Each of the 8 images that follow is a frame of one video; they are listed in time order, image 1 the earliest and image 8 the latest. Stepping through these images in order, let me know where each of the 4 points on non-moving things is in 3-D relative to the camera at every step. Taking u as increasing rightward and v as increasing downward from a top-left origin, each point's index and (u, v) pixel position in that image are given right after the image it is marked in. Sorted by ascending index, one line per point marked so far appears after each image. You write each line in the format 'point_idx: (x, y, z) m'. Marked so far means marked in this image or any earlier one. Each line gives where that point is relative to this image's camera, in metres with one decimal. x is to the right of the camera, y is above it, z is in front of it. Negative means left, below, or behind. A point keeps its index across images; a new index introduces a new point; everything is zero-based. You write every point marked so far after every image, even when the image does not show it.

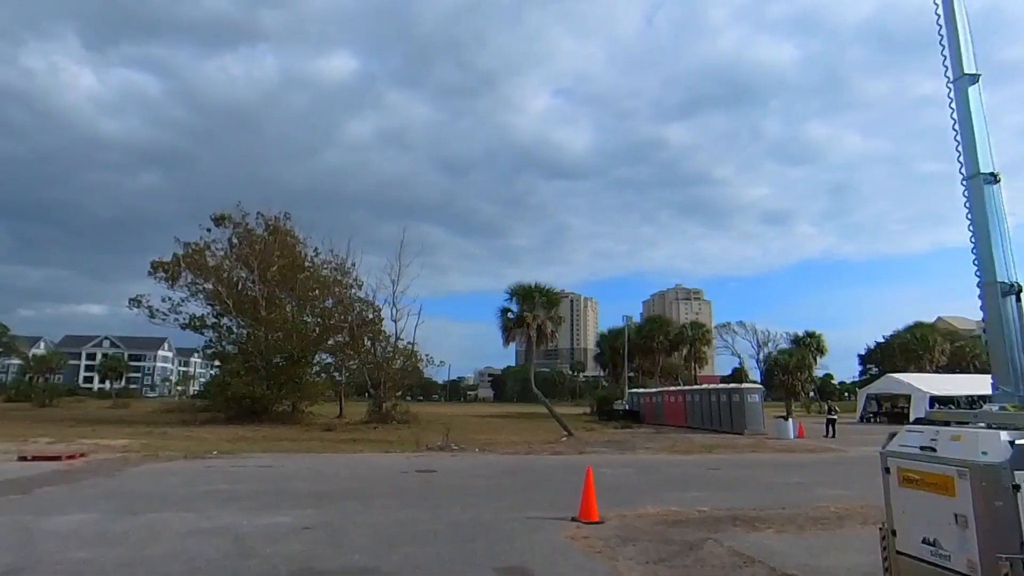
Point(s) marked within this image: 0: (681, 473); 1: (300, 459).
0: (+4.6, -5.1, +17.3) m
1: (-6.4, -5.2, +19.1) m
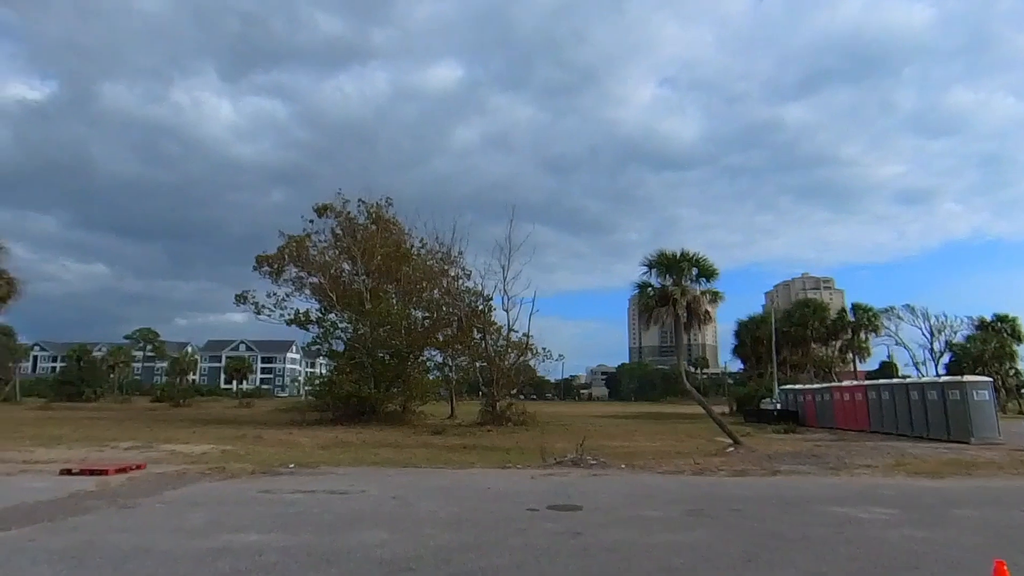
0: (+7.8, -3.8, +10.2) m
1: (-2.7, -4.2, +13.8) m
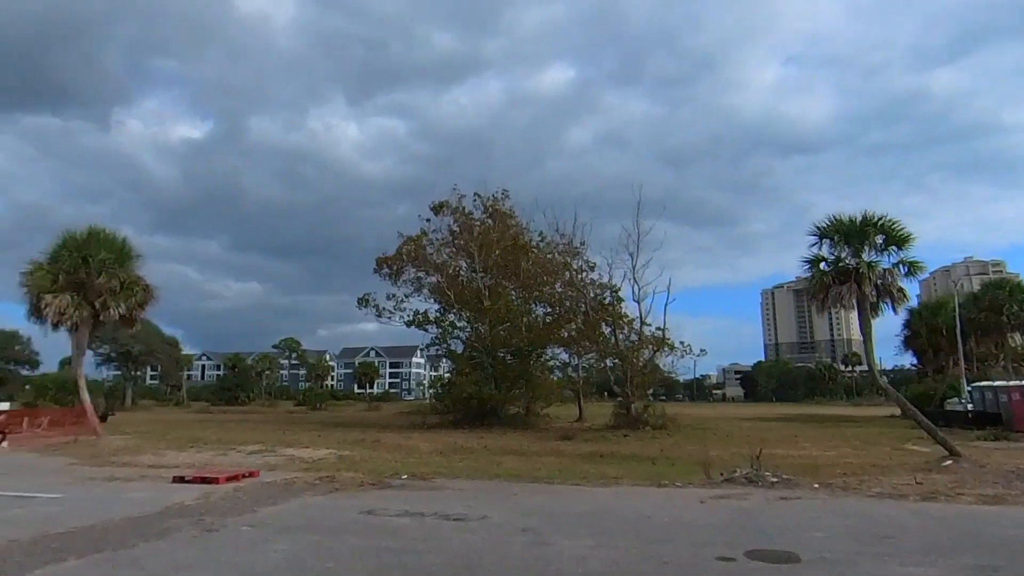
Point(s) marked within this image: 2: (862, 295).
0: (+9.7, -2.9, +5.5) m
1: (+0.1, -3.7, +11.0) m
2: (+10.9, -0.2, +19.8) m
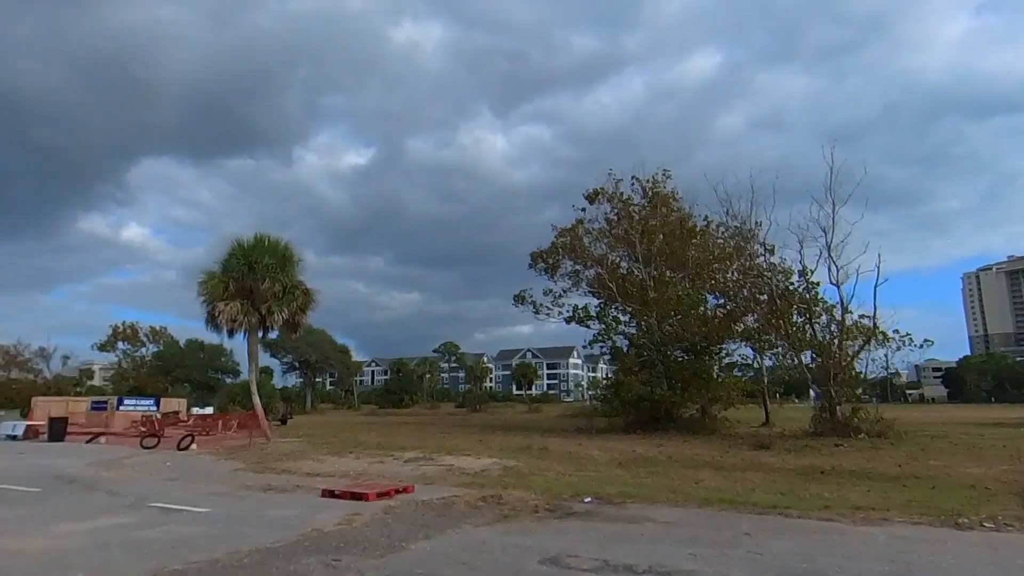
0: (+11.0, -1.9, -0.1) m
1: (+3.0, -3.2, +7.5) m
2: (+15.4, +0.9, +13.5) m
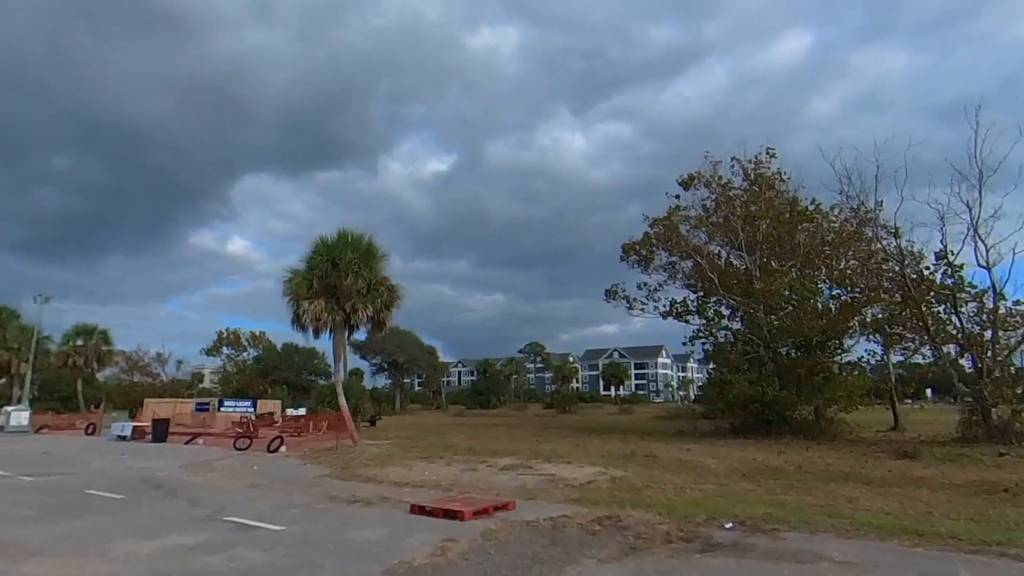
0: (+11.2, -1.3, -3.5) m
1: (+4.3, -2.8, +5.1) m
2: (+17.2, +1.6, +9.5) m
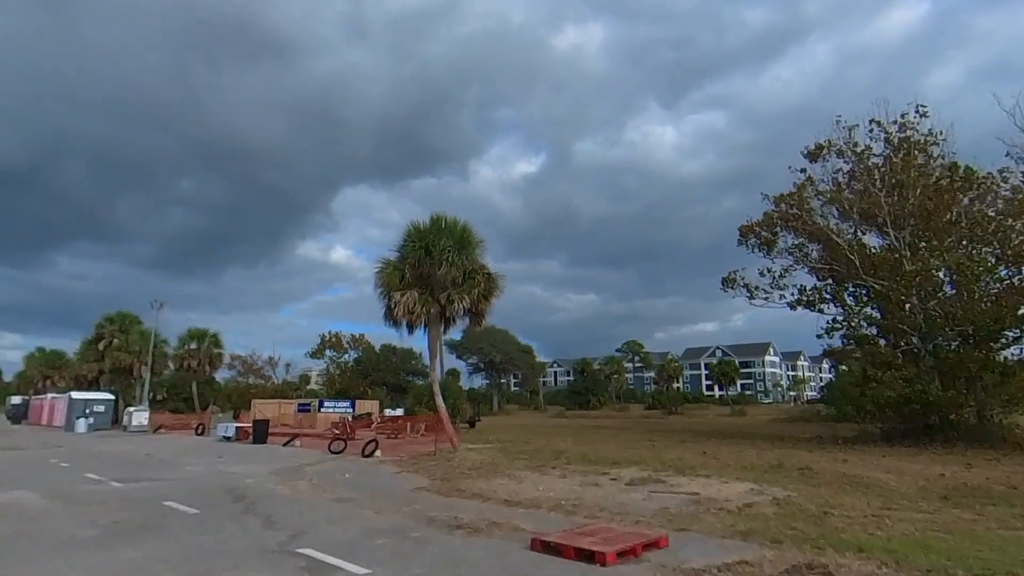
0: (+10.9, -0.5, -7.9) m
1: (+5.3, -2.2, +1.7) m
2: (+18.7, +2.5, +4.1) m
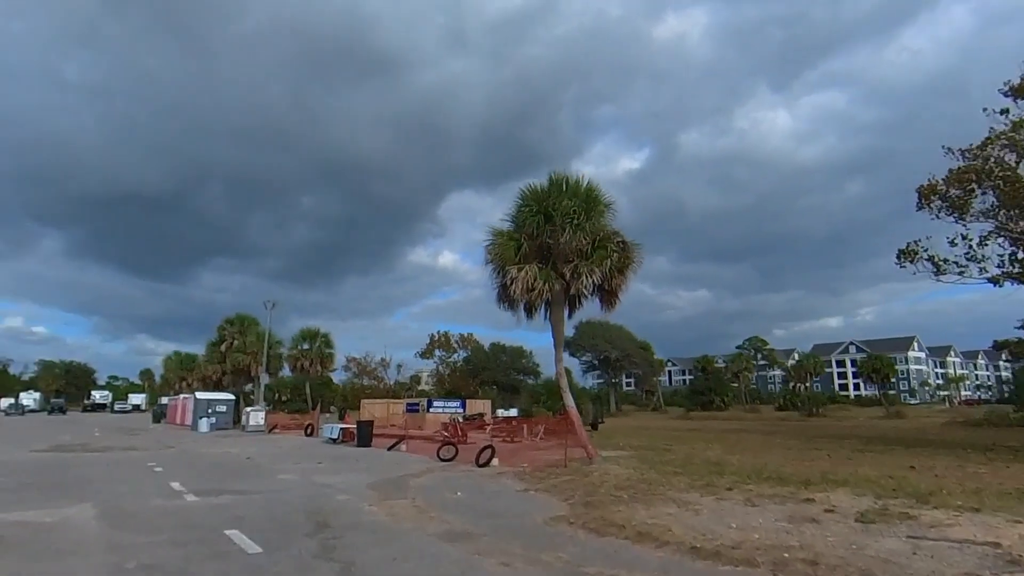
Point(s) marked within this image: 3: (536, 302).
0: (+9.8, +0.6, -13.5) m
1: (+5.9, -1.2, -3.2) m
2: (+19.3, +3.8, -2.9) m
3: (+0.7, -0.4, +17.0) m
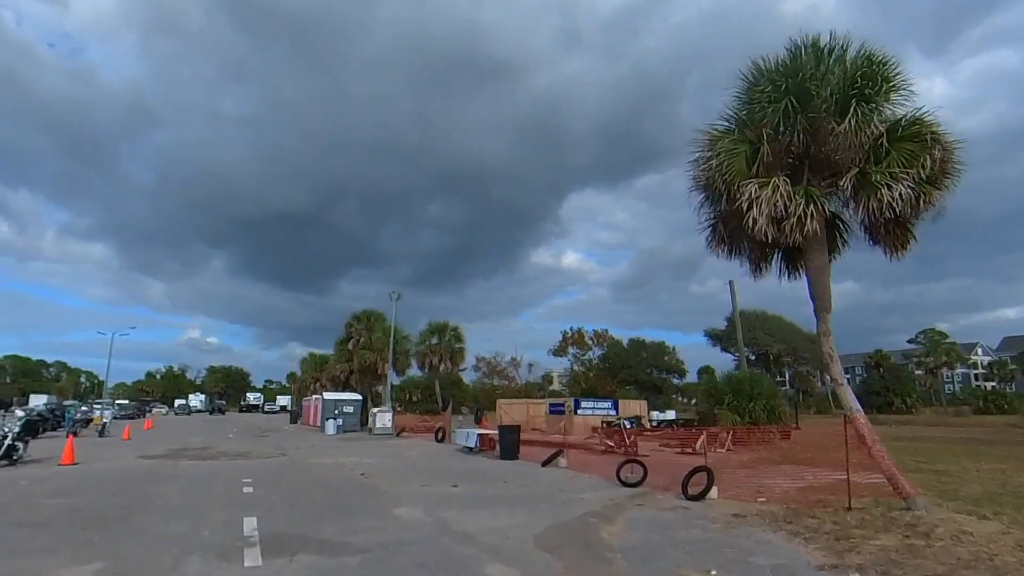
0: (+7.6, +2.0, -21.2) m
1: (+5.9, +0.1, -10.4) m
2: (+18.9, +5.6, -12.7) m
3: (+4.6, +0.8, +10.5) m
